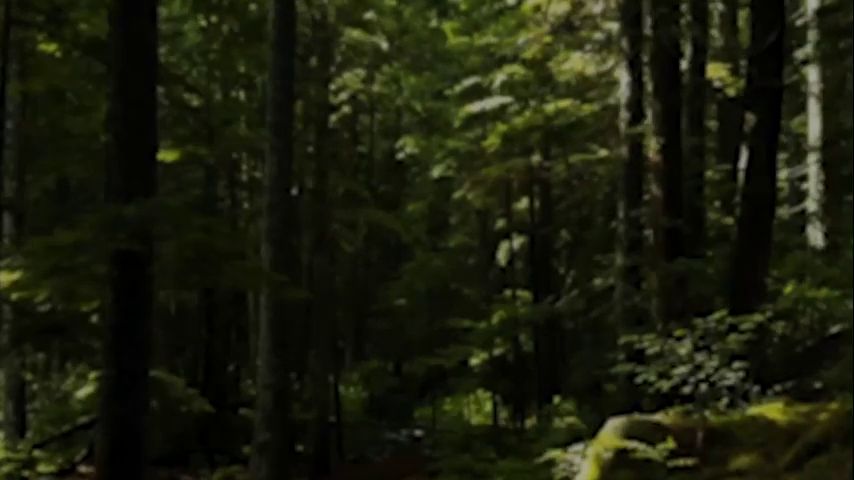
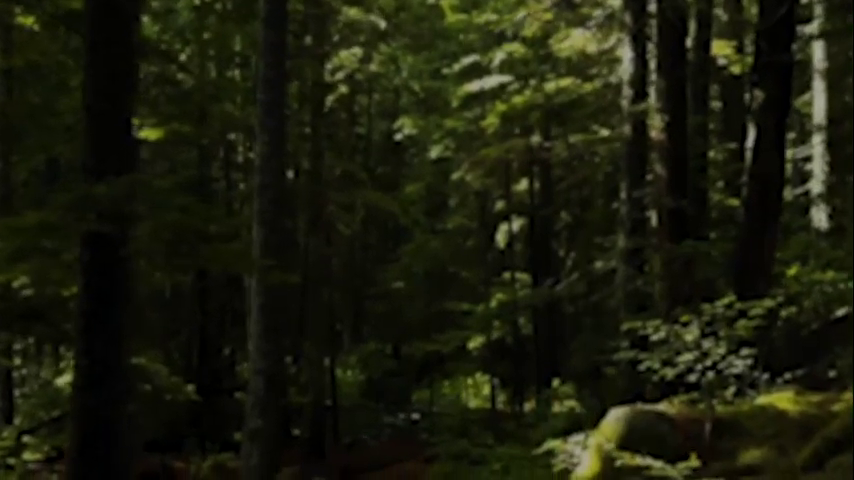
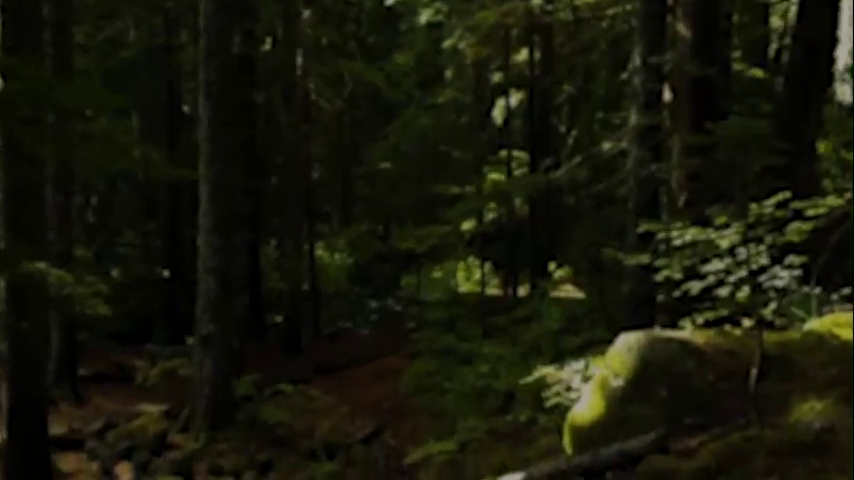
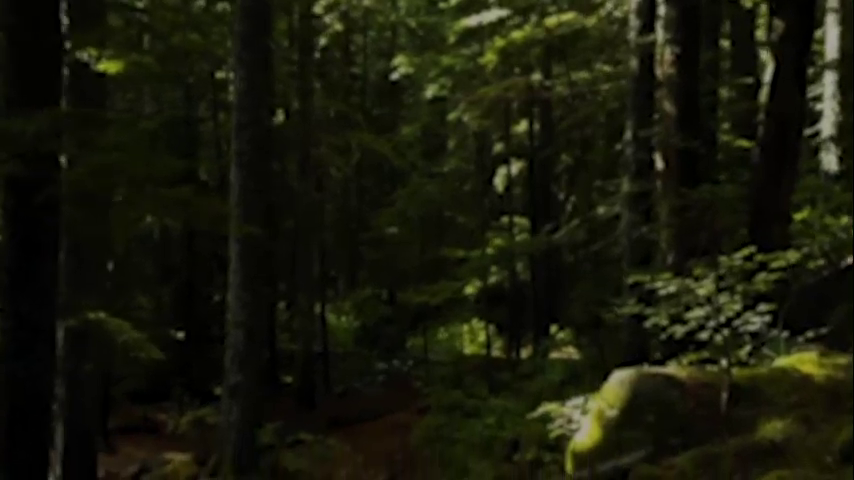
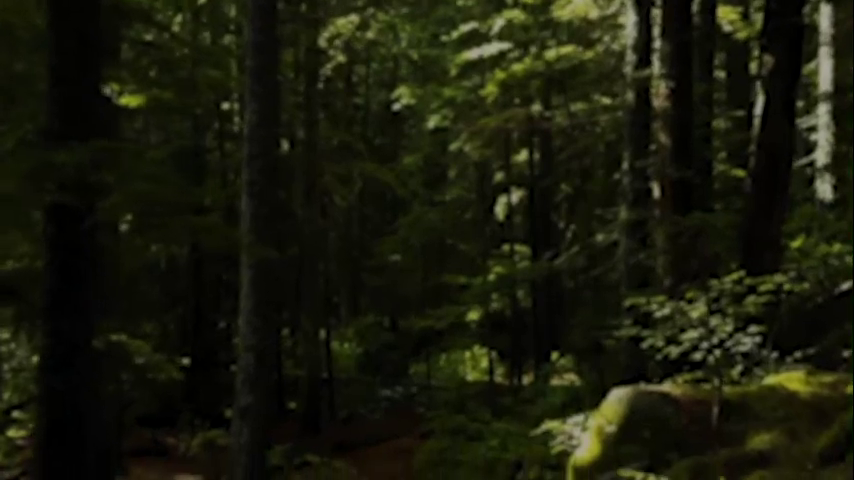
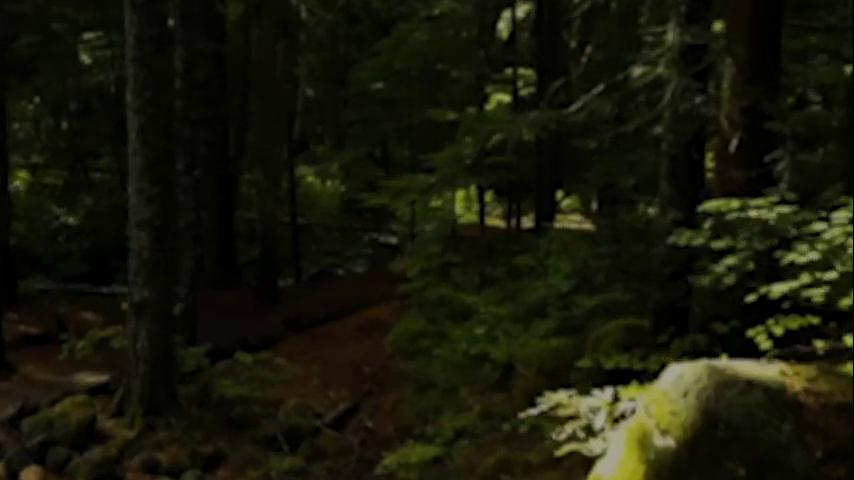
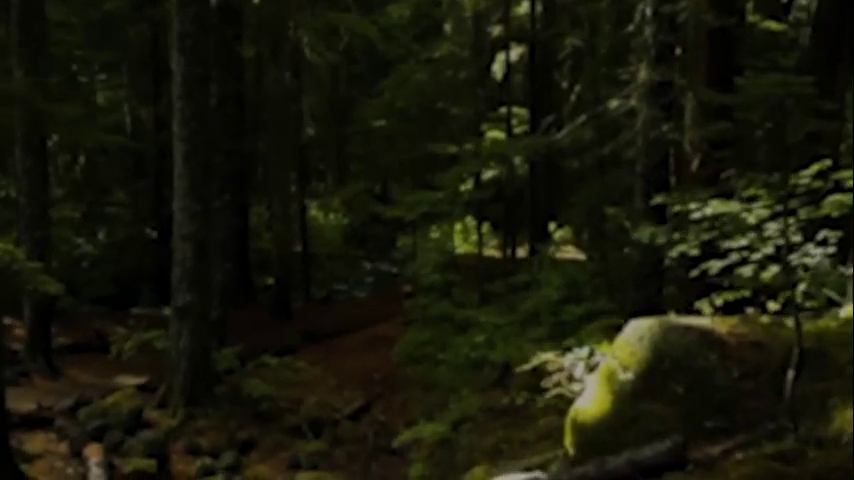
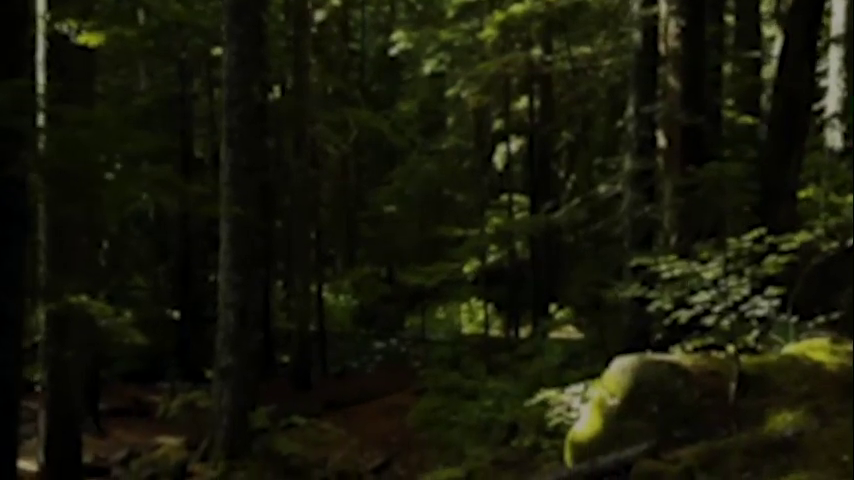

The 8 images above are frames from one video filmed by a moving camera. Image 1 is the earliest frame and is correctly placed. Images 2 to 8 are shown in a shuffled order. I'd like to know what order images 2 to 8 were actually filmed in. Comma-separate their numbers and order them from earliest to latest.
2, 5, 4, 8, 3, 7, 6
